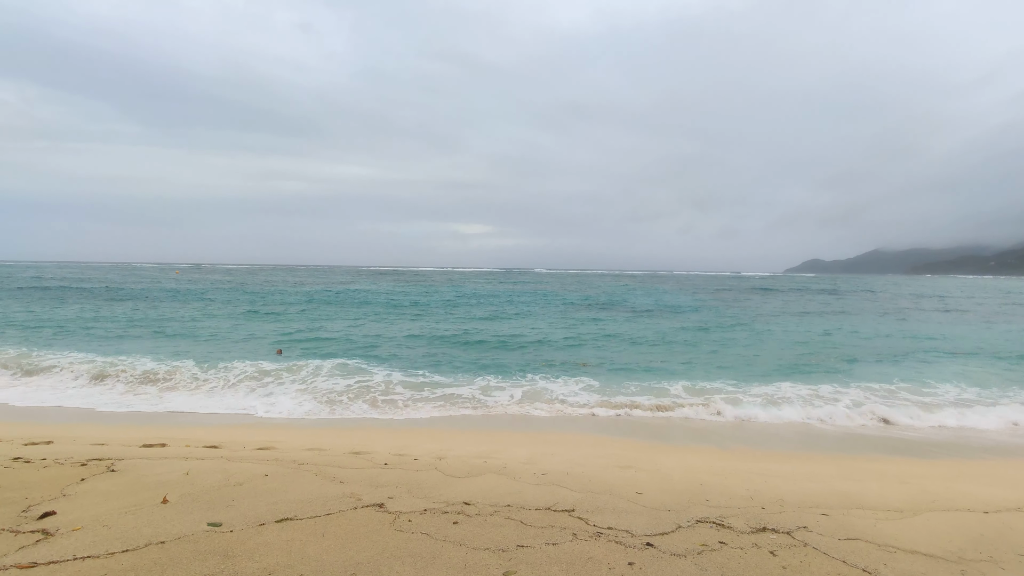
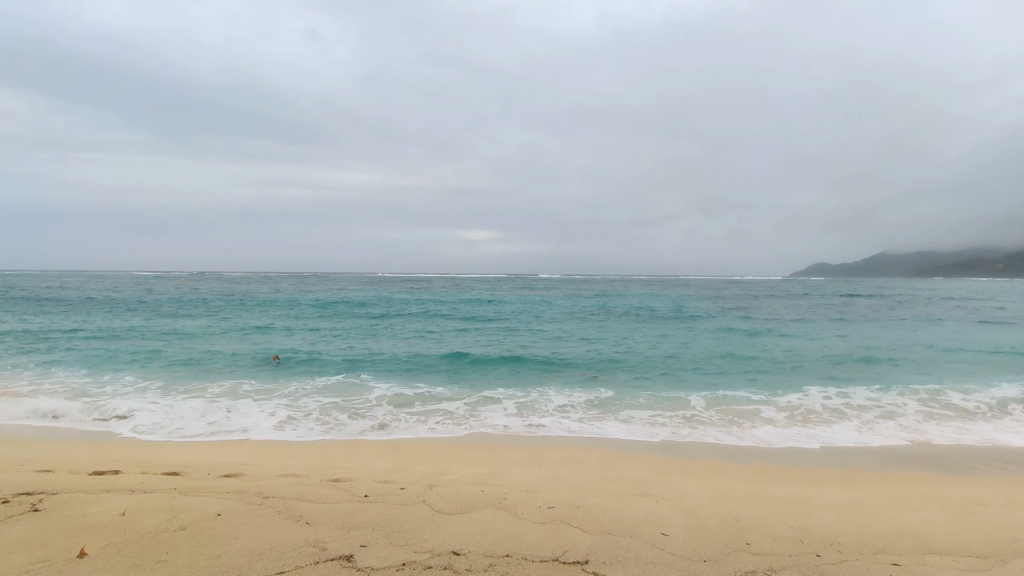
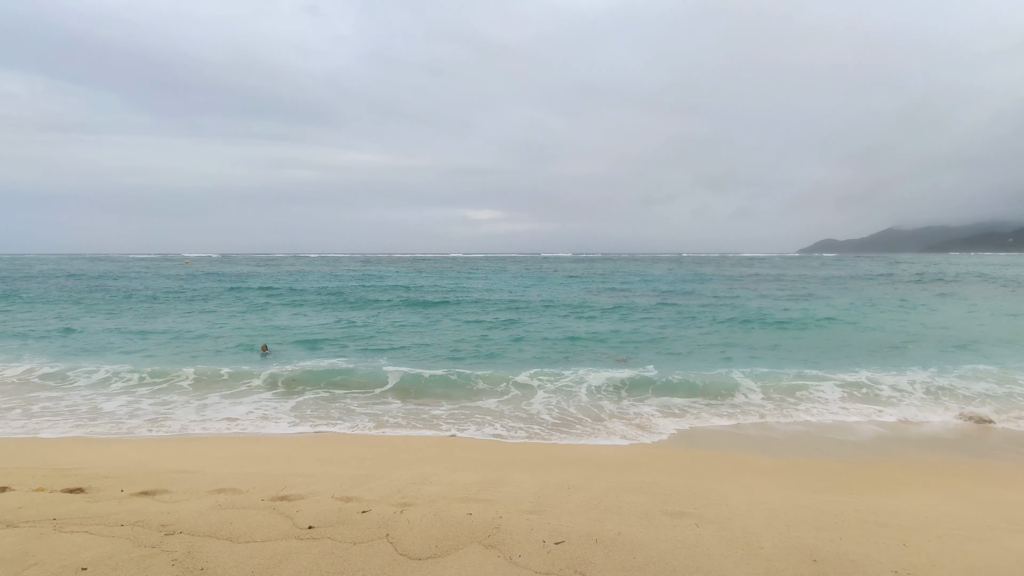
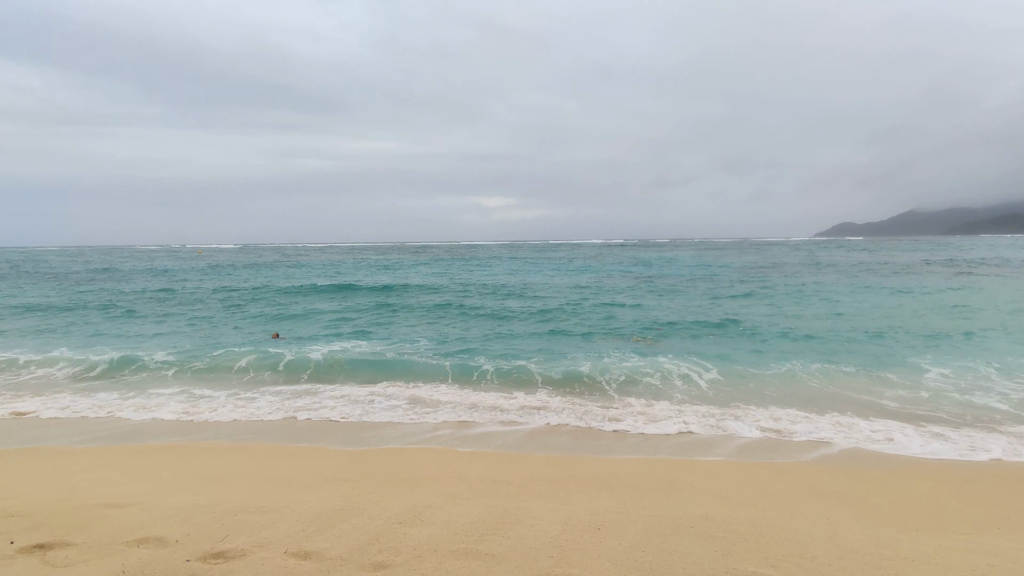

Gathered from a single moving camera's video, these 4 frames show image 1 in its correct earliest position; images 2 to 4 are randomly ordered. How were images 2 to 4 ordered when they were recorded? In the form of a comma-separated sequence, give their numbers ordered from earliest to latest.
2, 3, 4
